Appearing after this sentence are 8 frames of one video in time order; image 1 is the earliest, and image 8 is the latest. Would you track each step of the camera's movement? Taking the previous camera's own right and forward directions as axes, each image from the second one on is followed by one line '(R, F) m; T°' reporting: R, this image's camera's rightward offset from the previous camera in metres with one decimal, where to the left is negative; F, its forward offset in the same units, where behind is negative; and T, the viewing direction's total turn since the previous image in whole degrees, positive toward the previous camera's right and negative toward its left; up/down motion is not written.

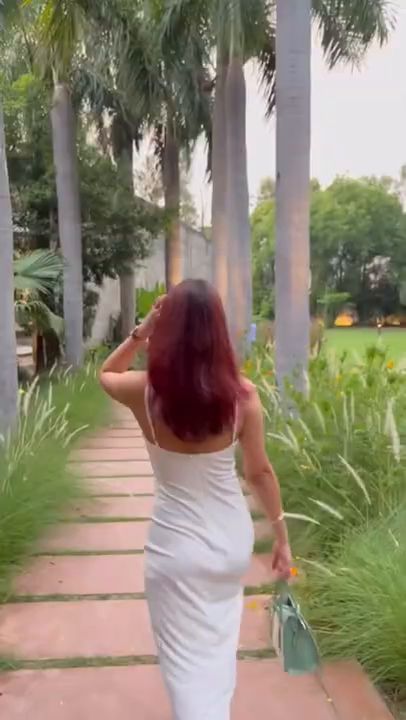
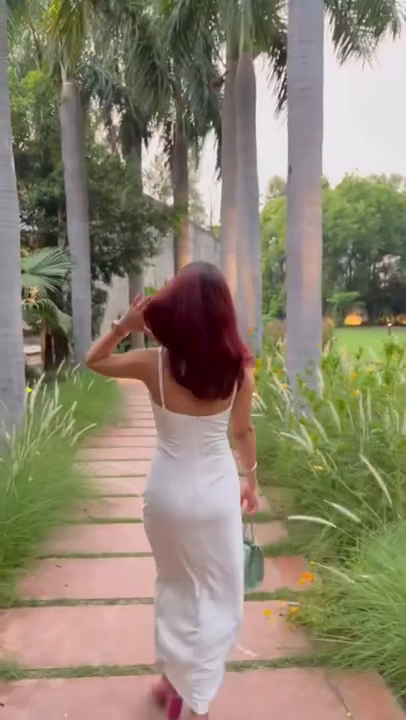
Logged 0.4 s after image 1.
(0.0, +0.1) m; -1°
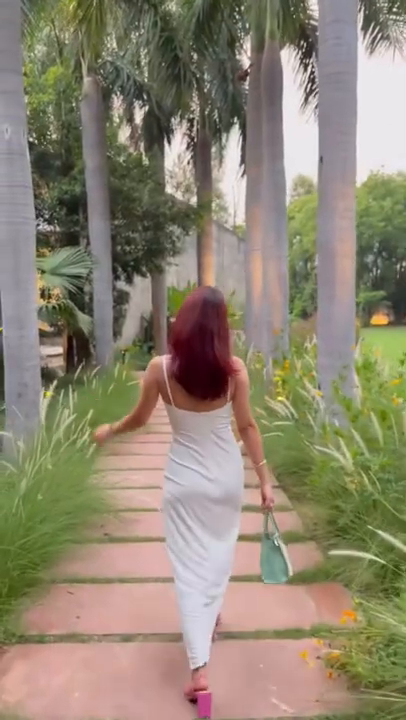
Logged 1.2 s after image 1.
(0.0, +0.3) m; -2°
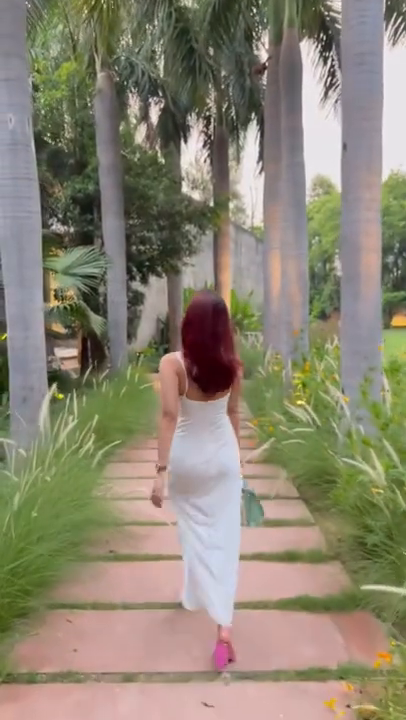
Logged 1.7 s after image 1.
(0.0, +0.3) m; -2°
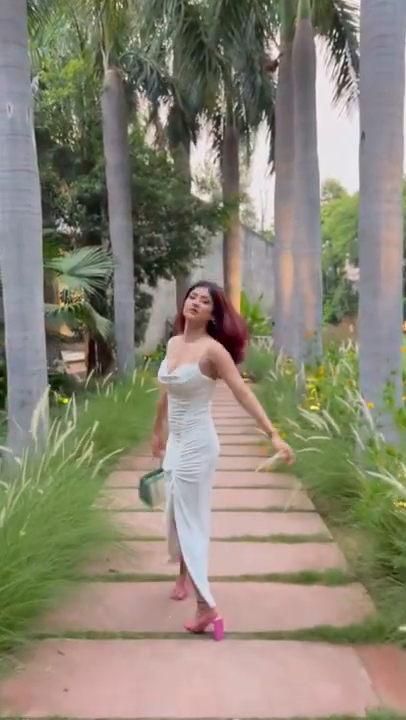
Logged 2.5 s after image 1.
(0.0, +0.3) m; -1°
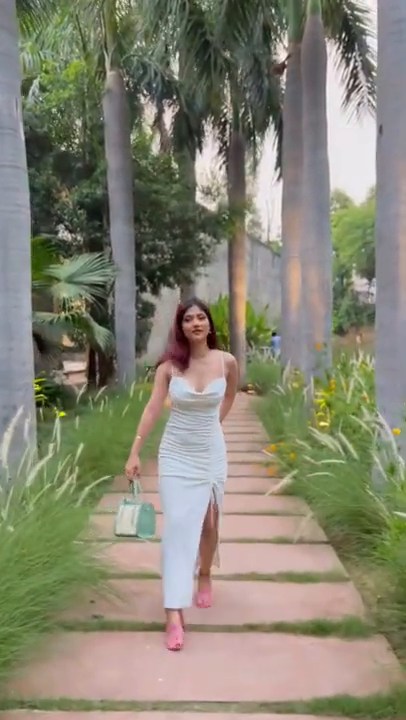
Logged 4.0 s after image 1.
(0.0, +0.4) m; -1°
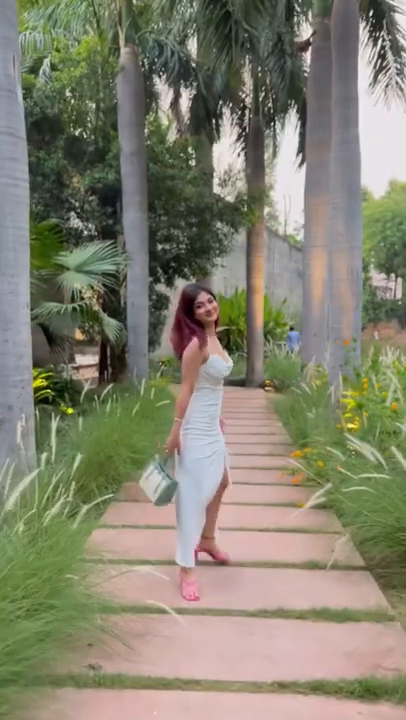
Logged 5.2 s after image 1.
(0.0, +0.5) m; -1°
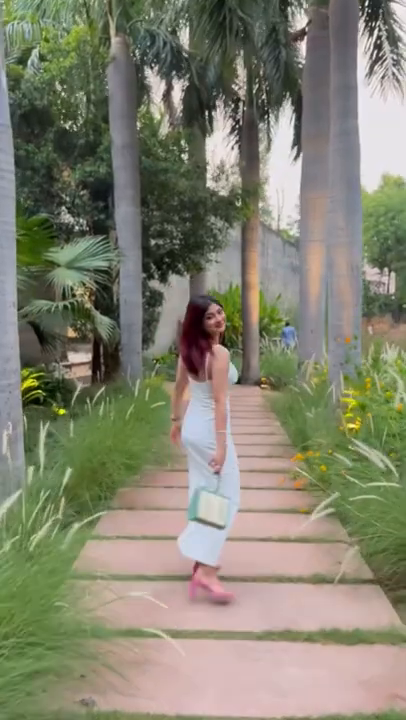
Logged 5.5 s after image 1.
(0.0, +0.2) m; +1°
